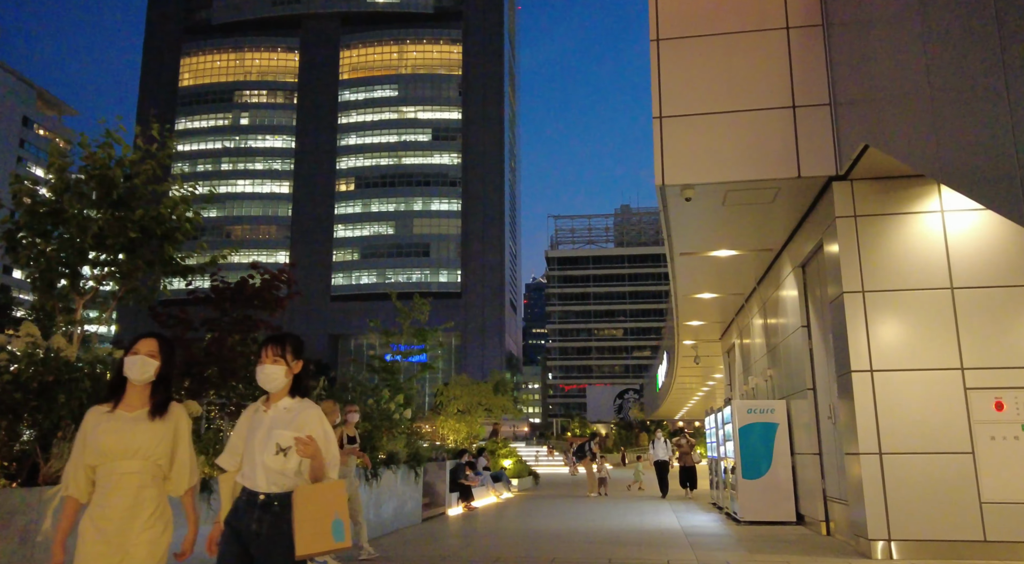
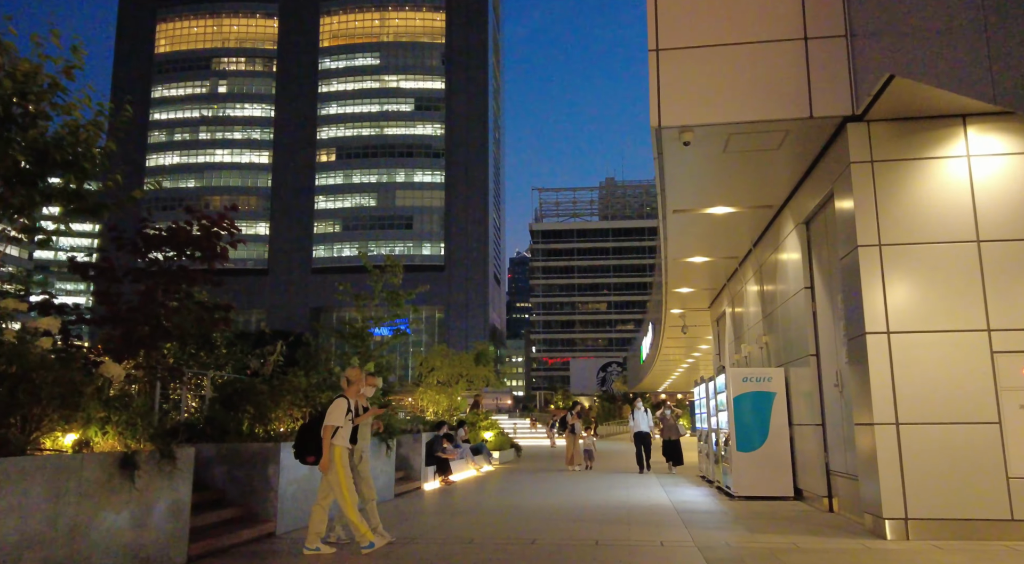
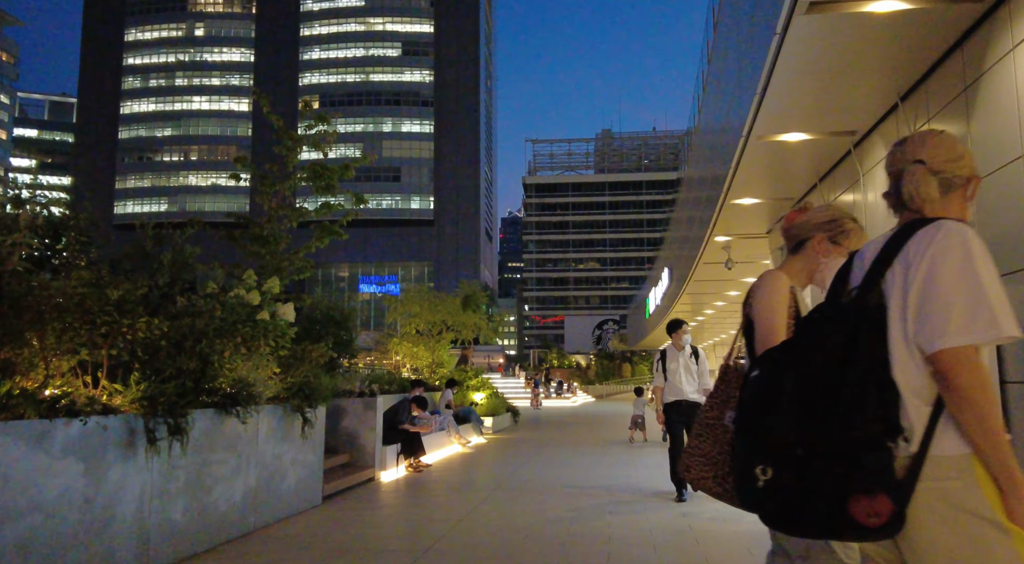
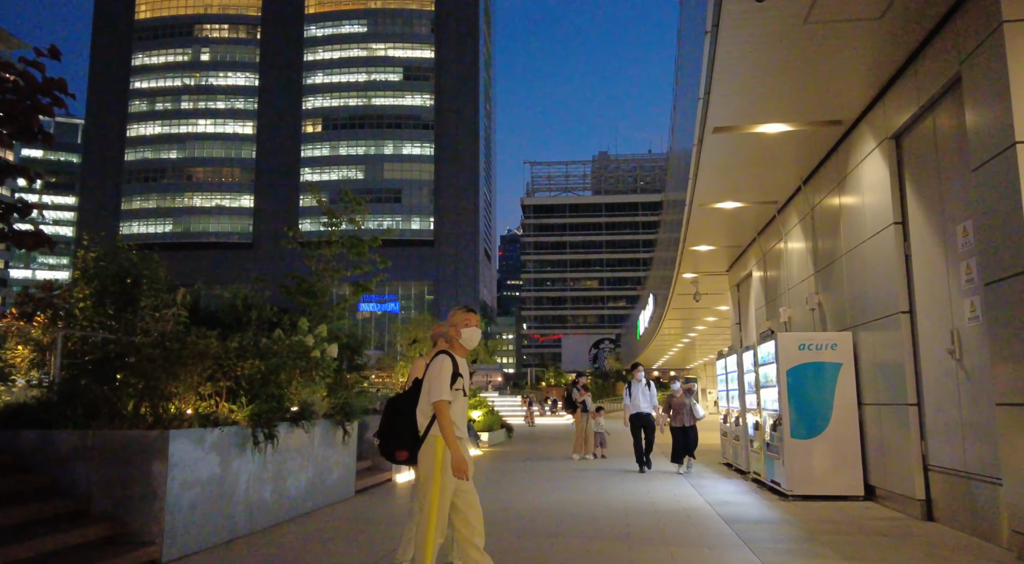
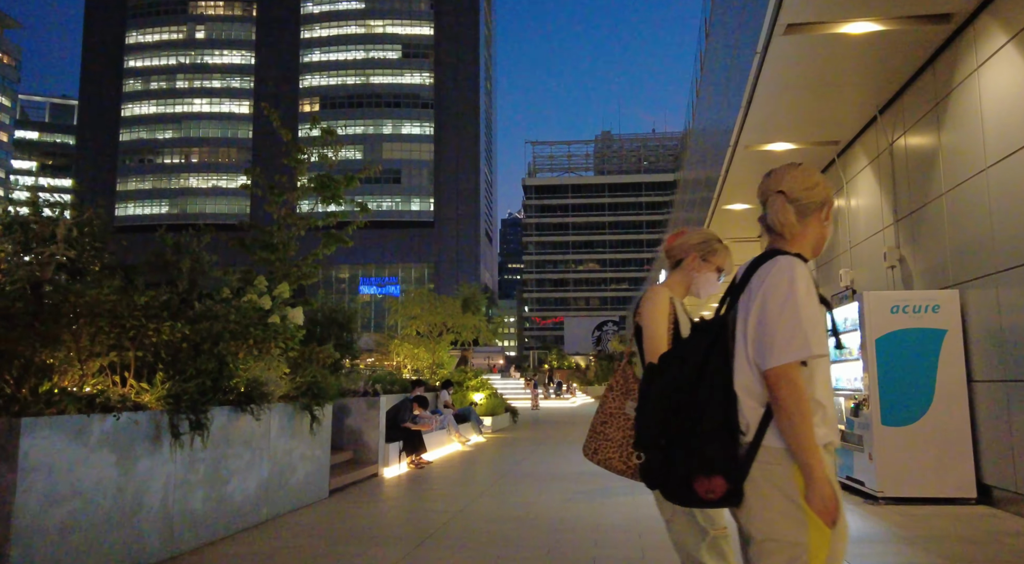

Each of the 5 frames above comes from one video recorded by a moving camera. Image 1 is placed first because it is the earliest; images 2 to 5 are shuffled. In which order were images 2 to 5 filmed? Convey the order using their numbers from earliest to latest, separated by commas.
2, 4, 5, 3
